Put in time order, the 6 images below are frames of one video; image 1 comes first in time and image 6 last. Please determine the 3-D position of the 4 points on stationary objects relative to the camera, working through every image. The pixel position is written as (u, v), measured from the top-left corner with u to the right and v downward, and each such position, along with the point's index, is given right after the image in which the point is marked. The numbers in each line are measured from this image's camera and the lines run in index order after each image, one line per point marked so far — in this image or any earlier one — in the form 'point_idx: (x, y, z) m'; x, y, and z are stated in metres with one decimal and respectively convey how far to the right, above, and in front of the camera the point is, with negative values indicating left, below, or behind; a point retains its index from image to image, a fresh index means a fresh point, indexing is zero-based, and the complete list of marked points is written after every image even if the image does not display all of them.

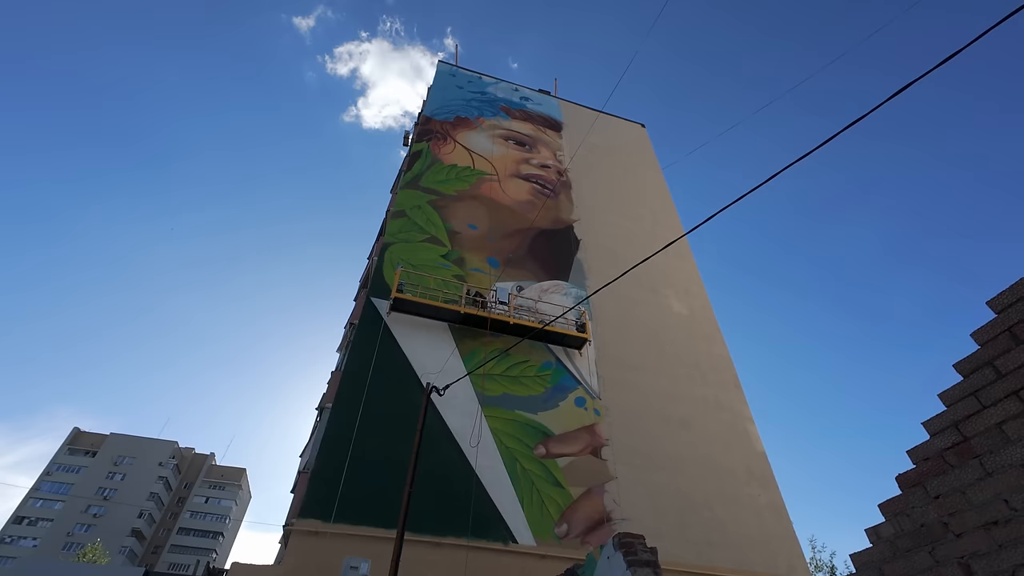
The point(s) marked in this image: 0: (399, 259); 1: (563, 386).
0: (-4.2, +1.1, +19.6) m
1: (+1.7, -3.3, +17.8) m
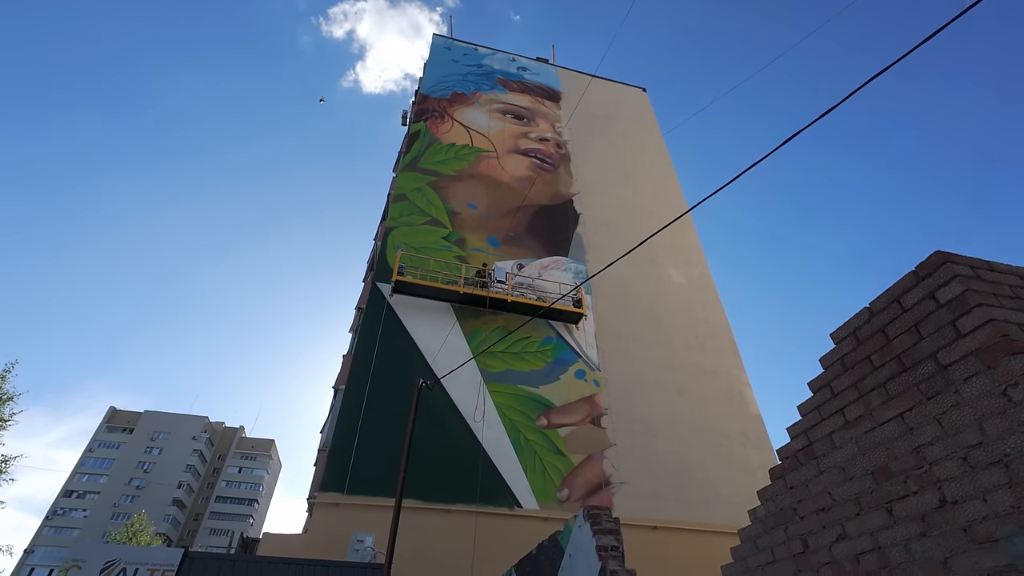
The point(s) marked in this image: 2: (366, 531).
0: (-4.3, +1.8, +20.3) m
1: (+1.8, -2.5, +18.7) m
2: (-3.7, -6.4, +13.8) m
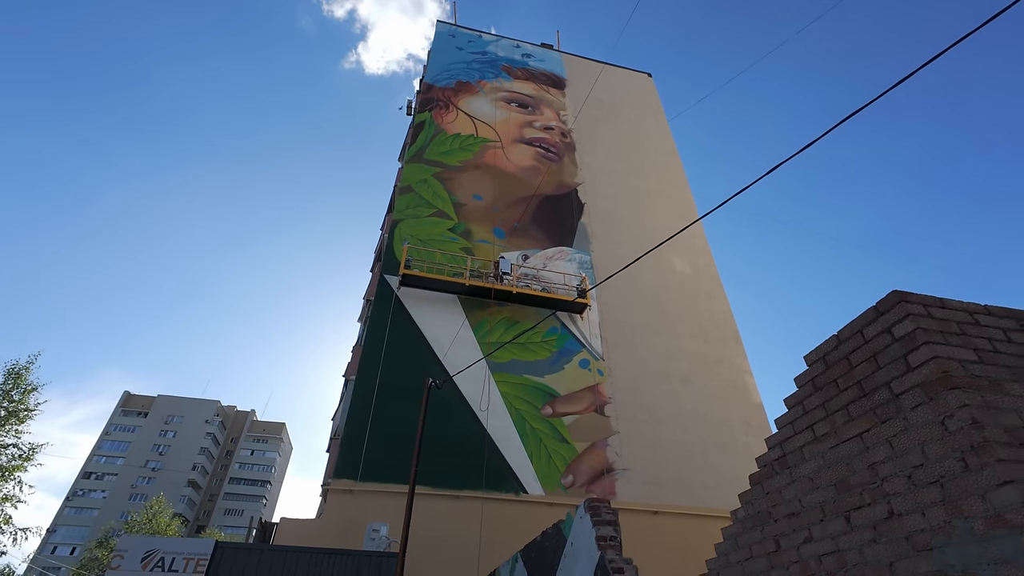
0: (-4.1, +2.1, +20.7) m
1: (+2.0, -2.2, +19.1) m
2: (-3.5, -6.3, +14.4) m
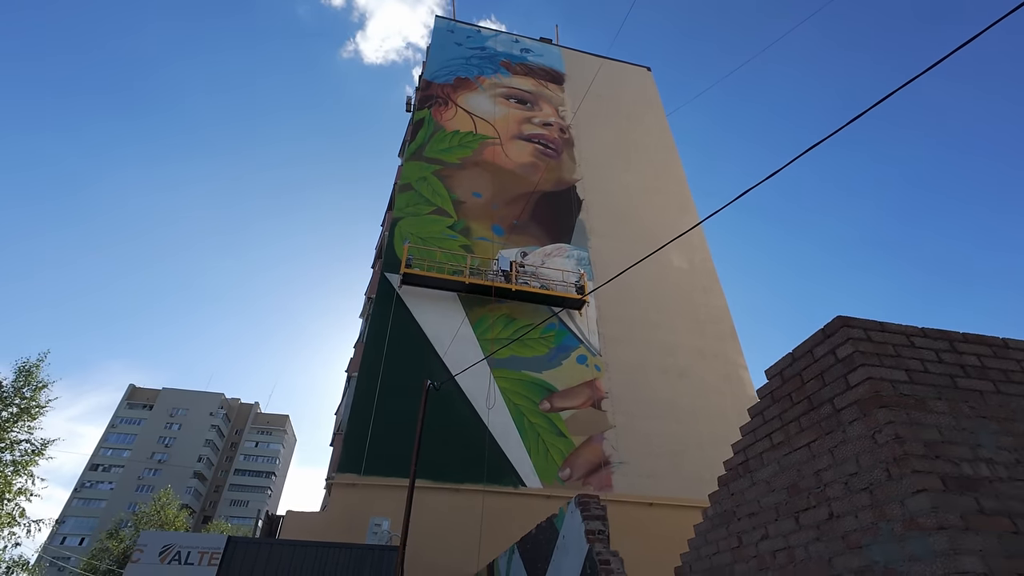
0: (-4.1, +2.2, +21.0) m
1: (+2.0, -2.1, +19.5) m
2: (-3.5, -6.3, +14.9) m
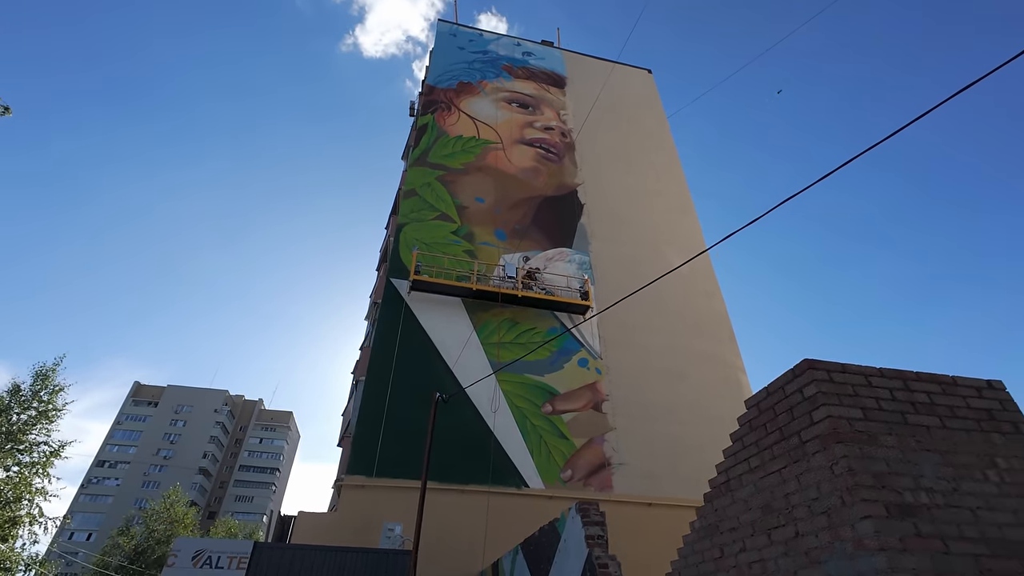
0: (-4.0, +2.0, +21.5) m
1: (+2.1, -2.3, +20.0) m
2: (-3.4, -6.6, +15.4) m
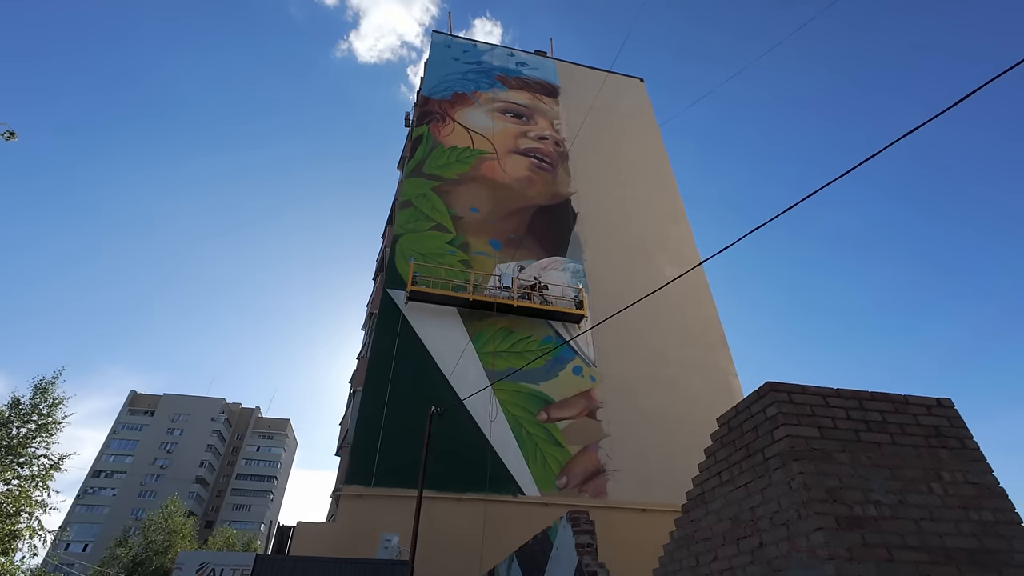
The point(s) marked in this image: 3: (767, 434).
0: (-4.3, +1.6, +21.8) m
1: (+1.9, -2.7, +20.3) m
2: (-3.6, -6.9, +15.7) m
3: (+2.0, -1.2, +4.2) m
